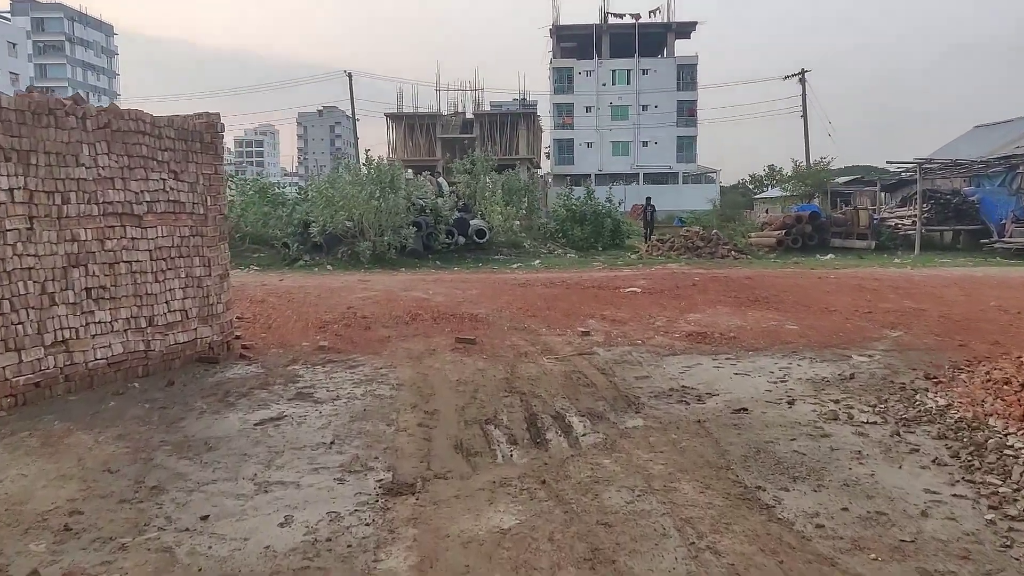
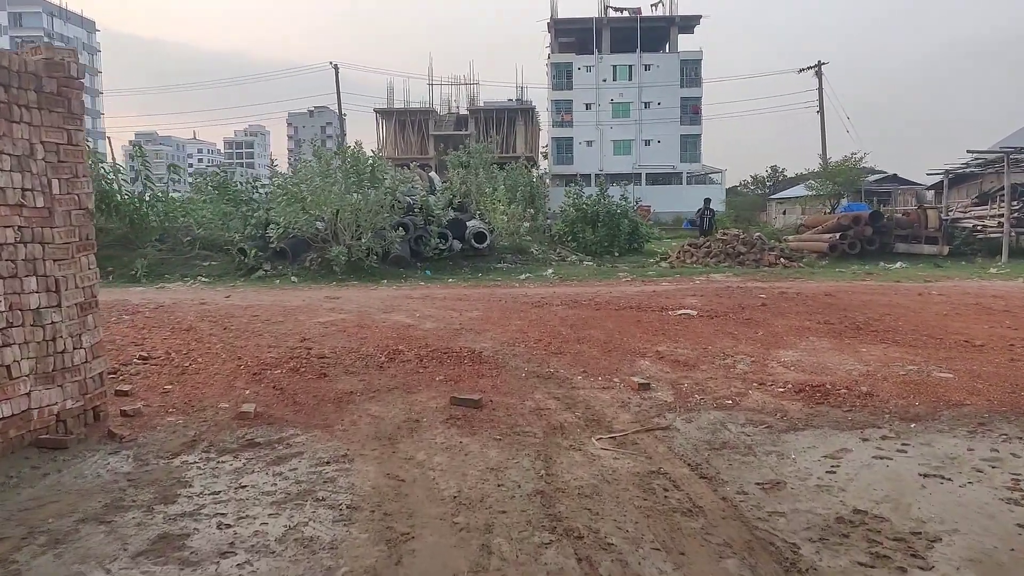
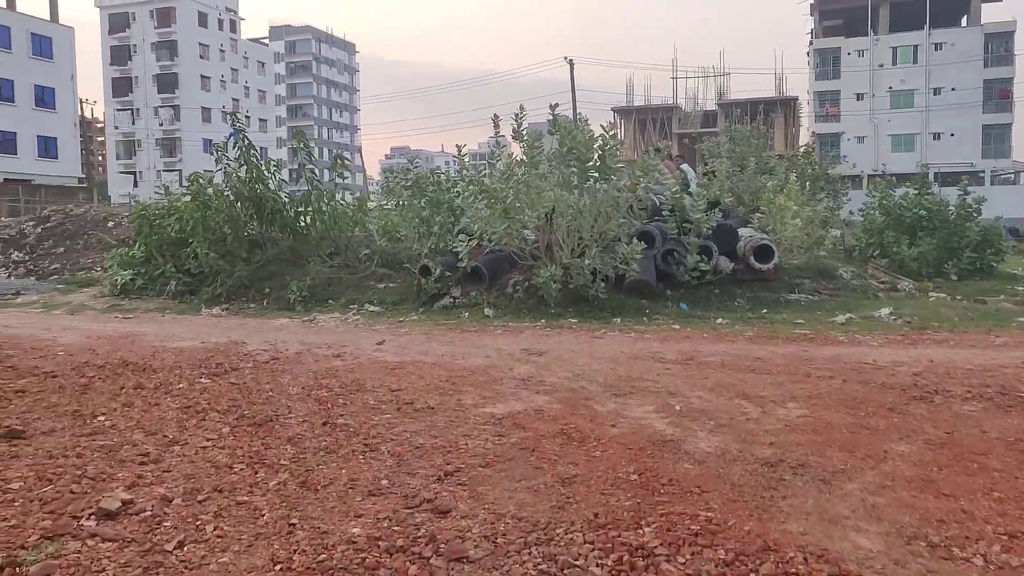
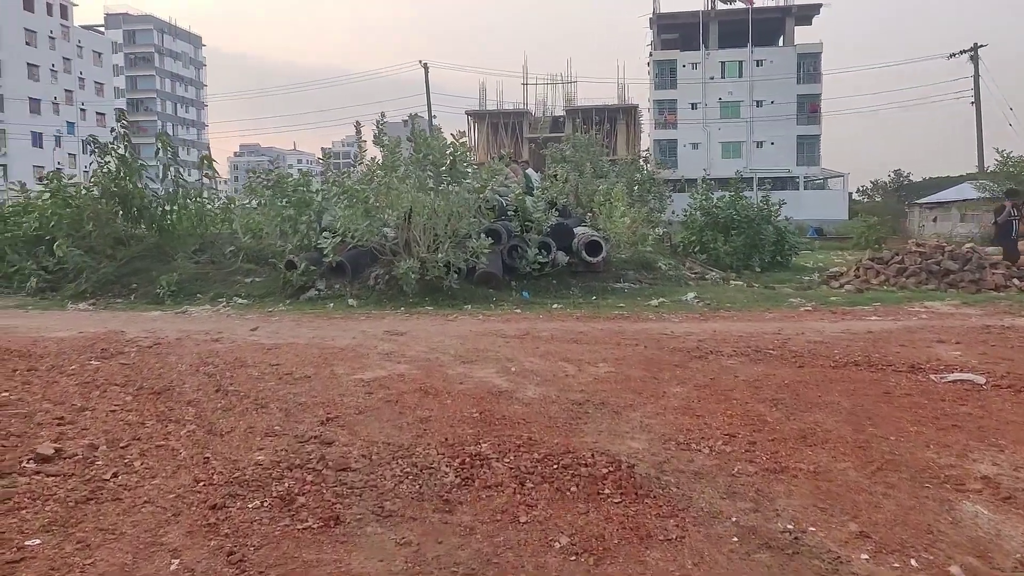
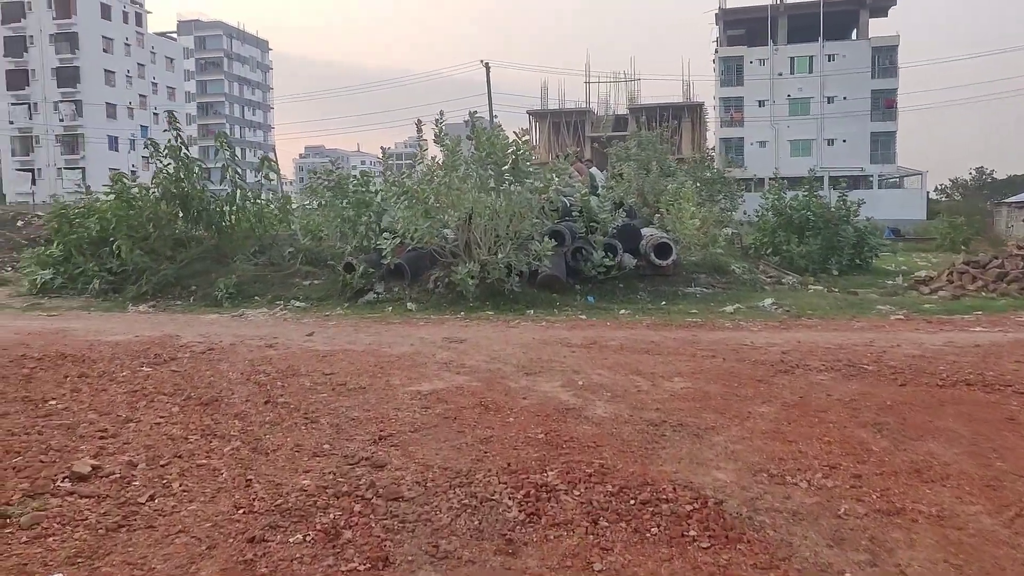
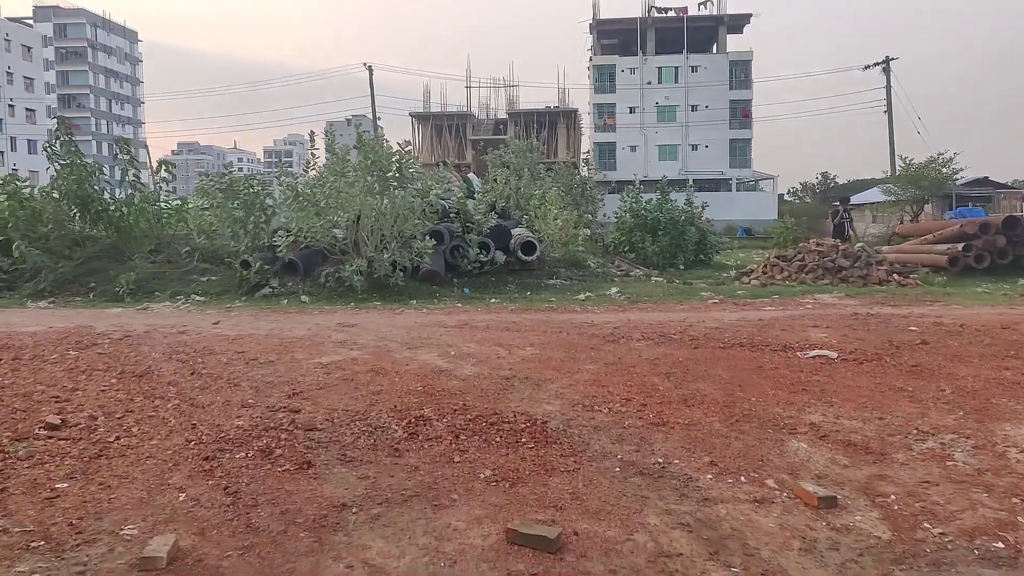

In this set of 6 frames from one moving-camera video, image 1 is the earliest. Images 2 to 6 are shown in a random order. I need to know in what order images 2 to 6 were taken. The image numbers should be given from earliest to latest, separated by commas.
2, 6, 4, 5, 3
